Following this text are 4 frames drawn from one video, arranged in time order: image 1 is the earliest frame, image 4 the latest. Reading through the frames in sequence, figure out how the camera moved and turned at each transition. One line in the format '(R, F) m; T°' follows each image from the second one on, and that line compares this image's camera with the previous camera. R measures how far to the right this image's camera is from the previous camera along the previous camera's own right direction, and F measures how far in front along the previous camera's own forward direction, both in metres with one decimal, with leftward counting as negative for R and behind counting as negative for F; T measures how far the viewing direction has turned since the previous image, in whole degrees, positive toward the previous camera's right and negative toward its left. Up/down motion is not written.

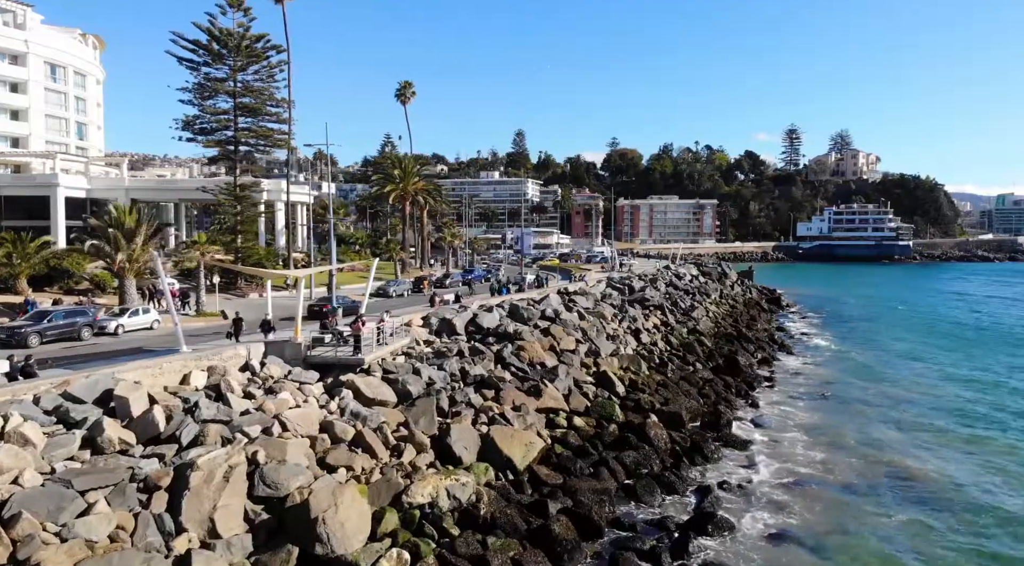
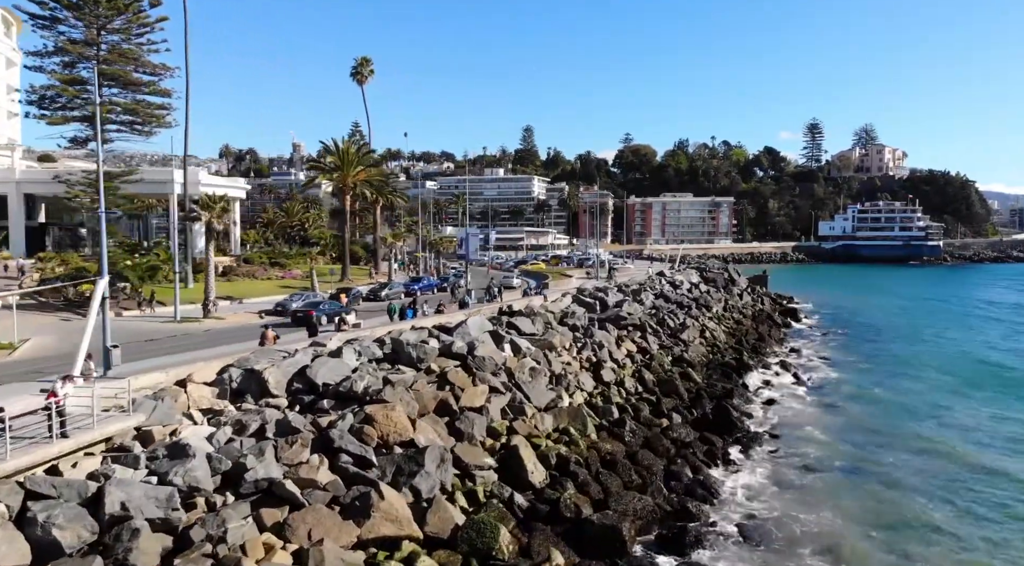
(+3.8, +10.5) m; -1°
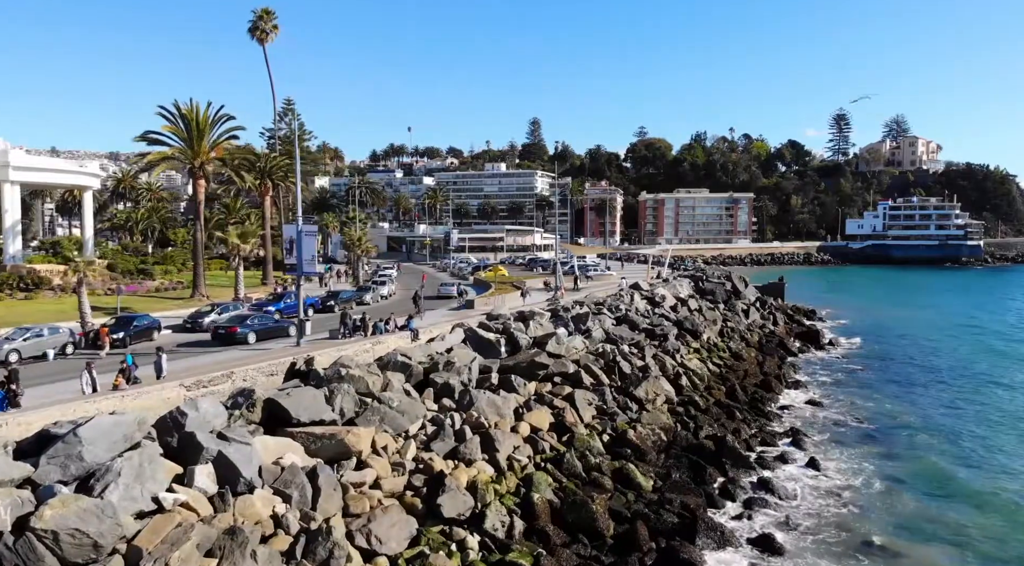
(+5.0, +14.1) m; -2°
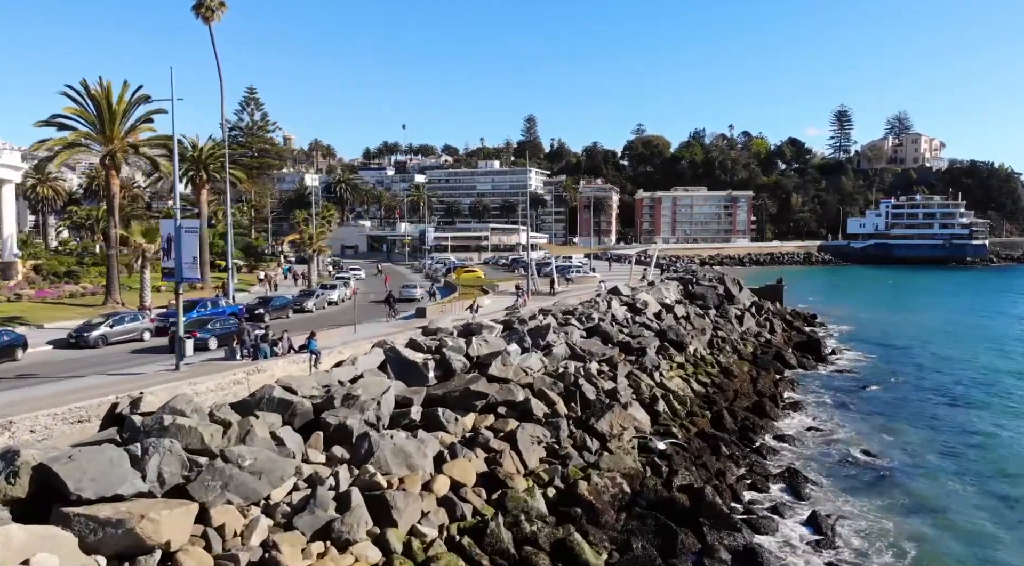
(+1.7, +4.7) m; 0°
